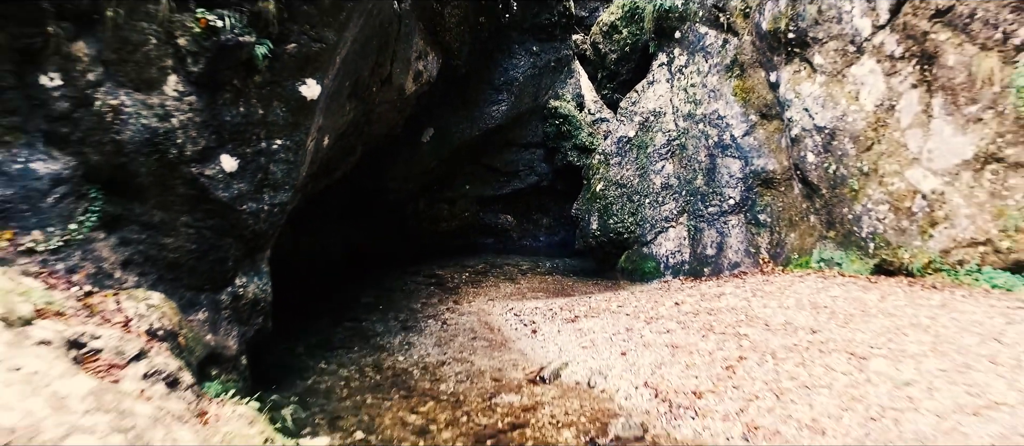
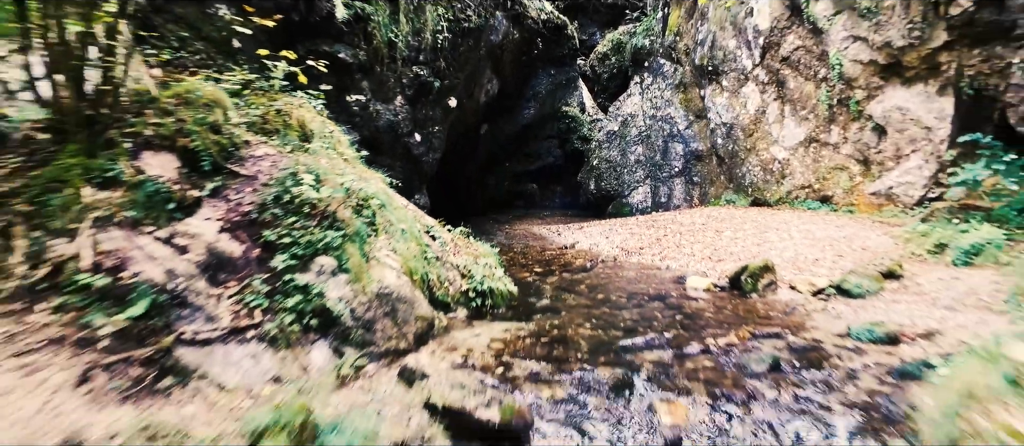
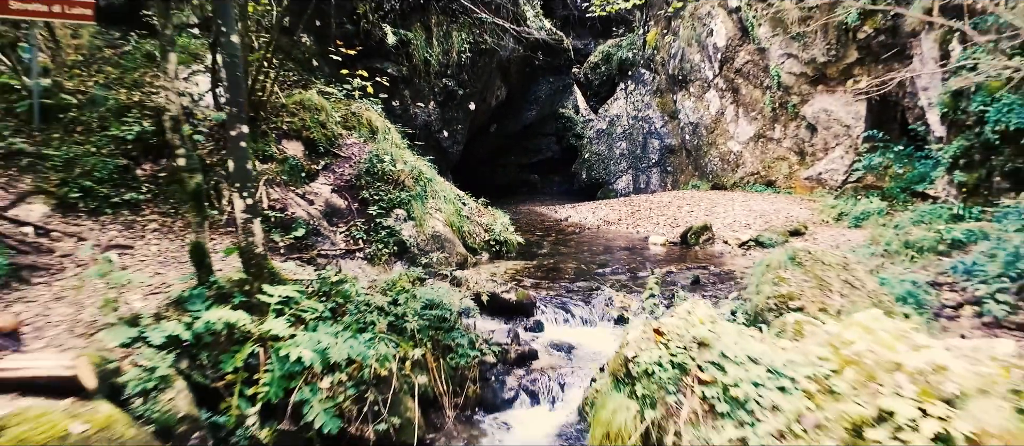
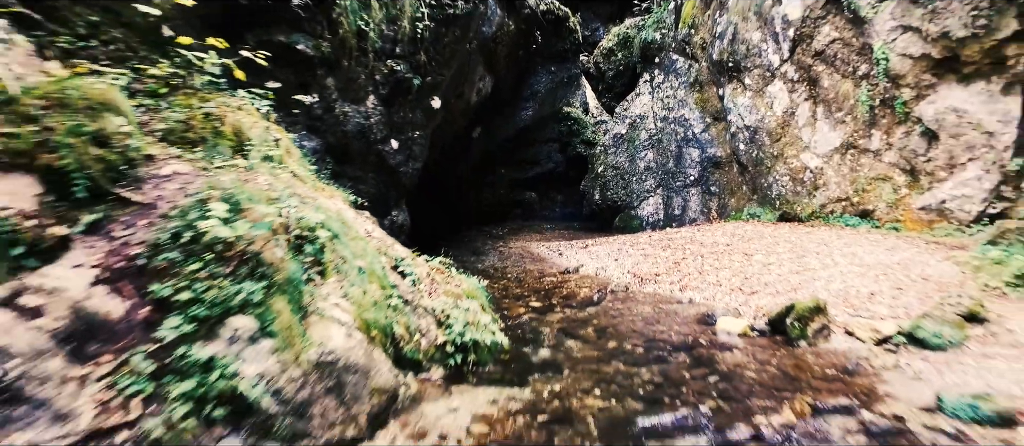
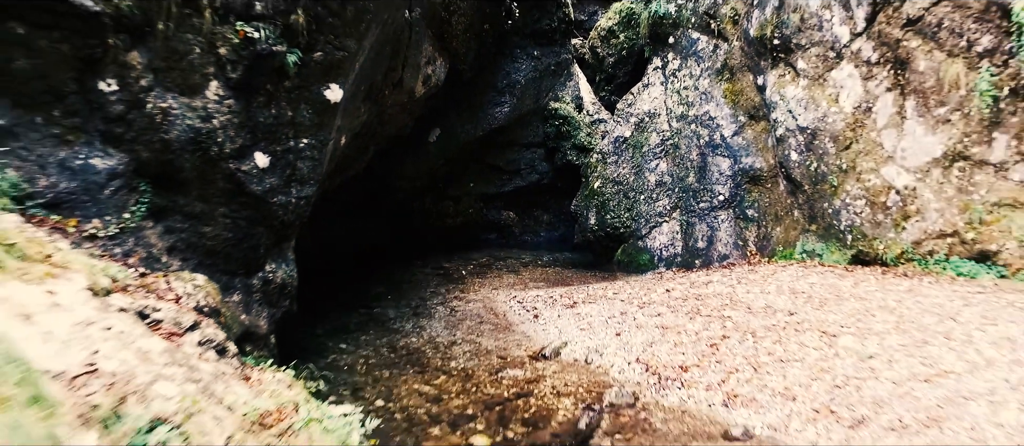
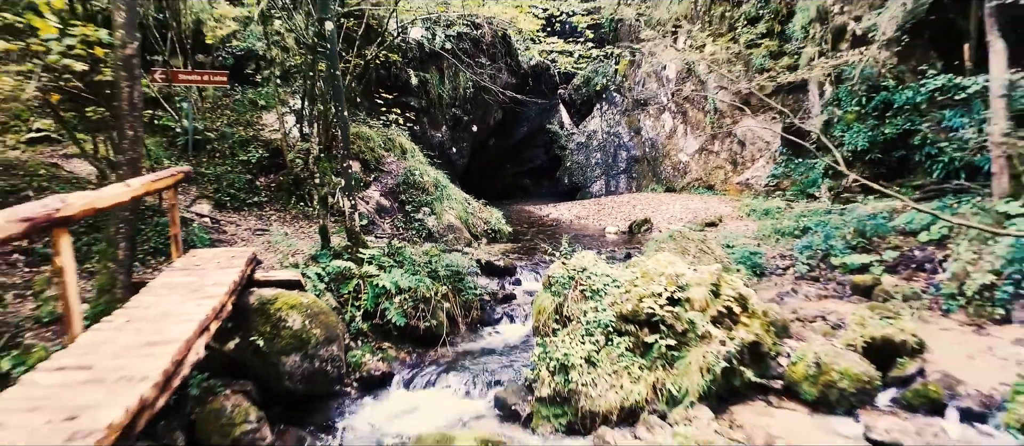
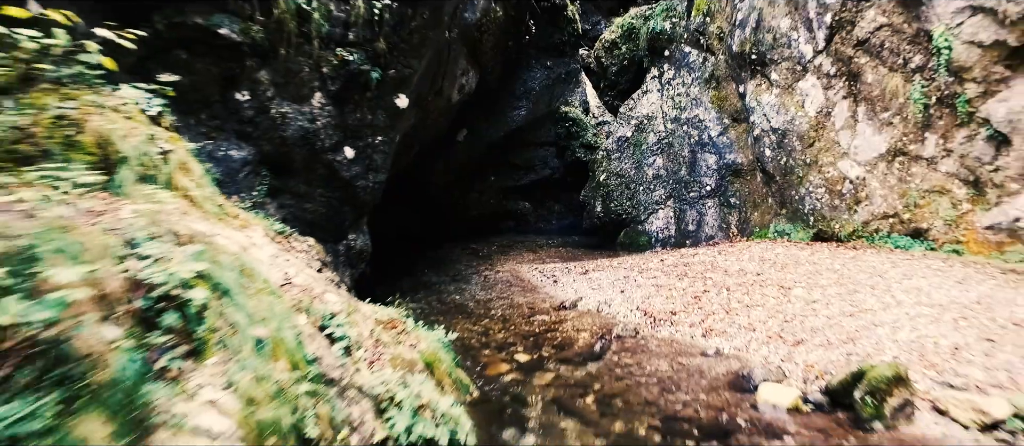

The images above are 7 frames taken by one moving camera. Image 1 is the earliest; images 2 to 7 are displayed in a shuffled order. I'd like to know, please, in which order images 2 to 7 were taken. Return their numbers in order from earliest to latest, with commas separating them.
5, 7, 4, 2, 3, 6
